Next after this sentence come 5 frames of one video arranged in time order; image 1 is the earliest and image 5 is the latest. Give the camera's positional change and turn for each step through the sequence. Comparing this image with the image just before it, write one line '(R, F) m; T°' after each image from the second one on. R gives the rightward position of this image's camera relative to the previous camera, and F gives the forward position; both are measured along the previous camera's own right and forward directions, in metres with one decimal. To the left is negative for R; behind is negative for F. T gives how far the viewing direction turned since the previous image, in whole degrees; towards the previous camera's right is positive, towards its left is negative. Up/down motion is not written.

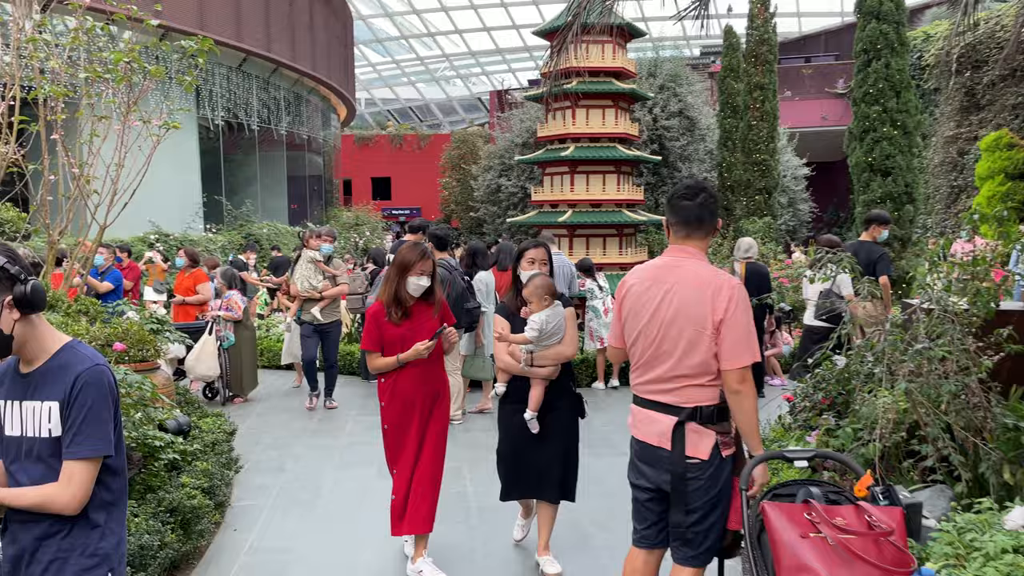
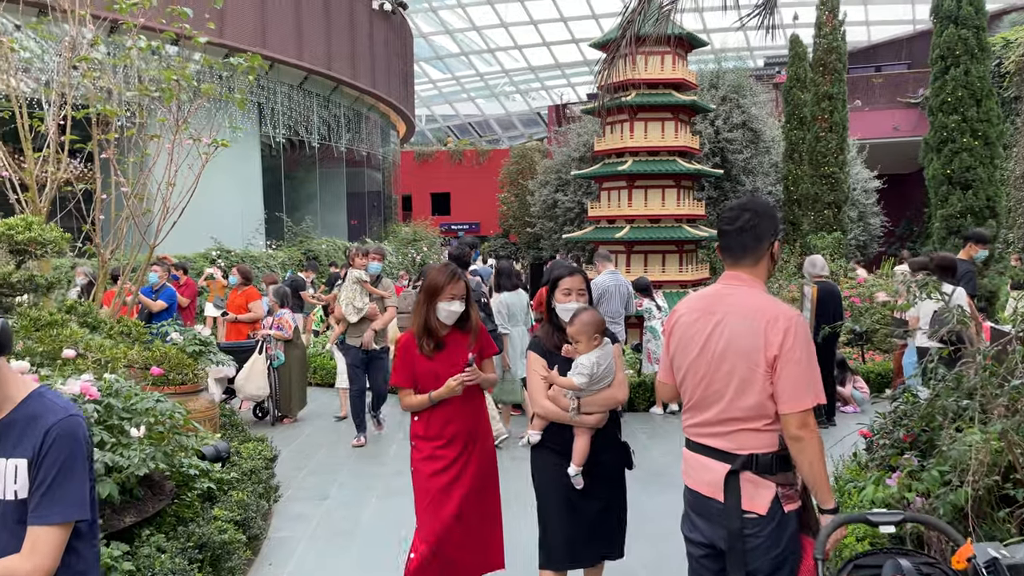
(+0.1, +0.3) m; -4°
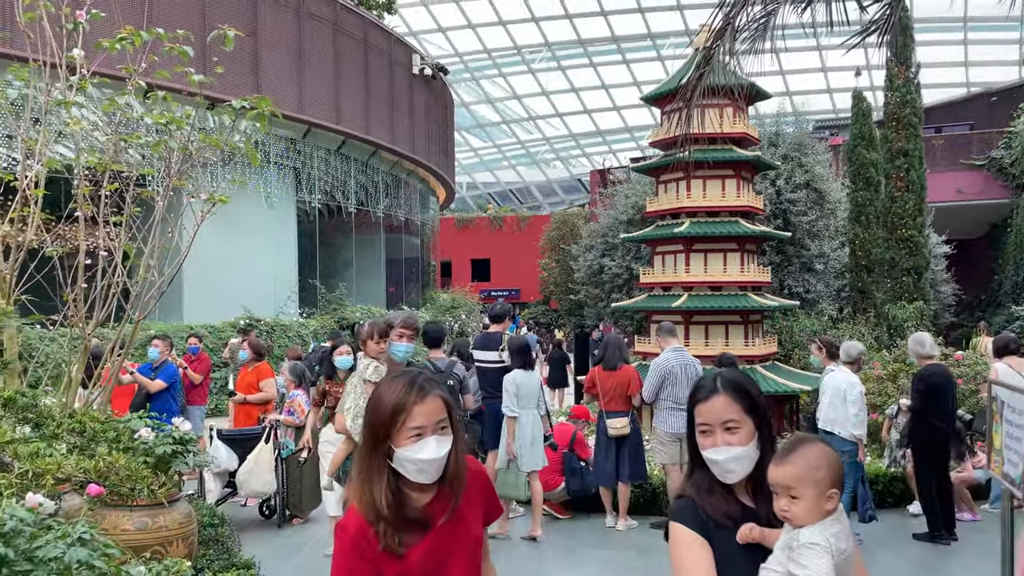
(-0.1, +1.4) m; -3°
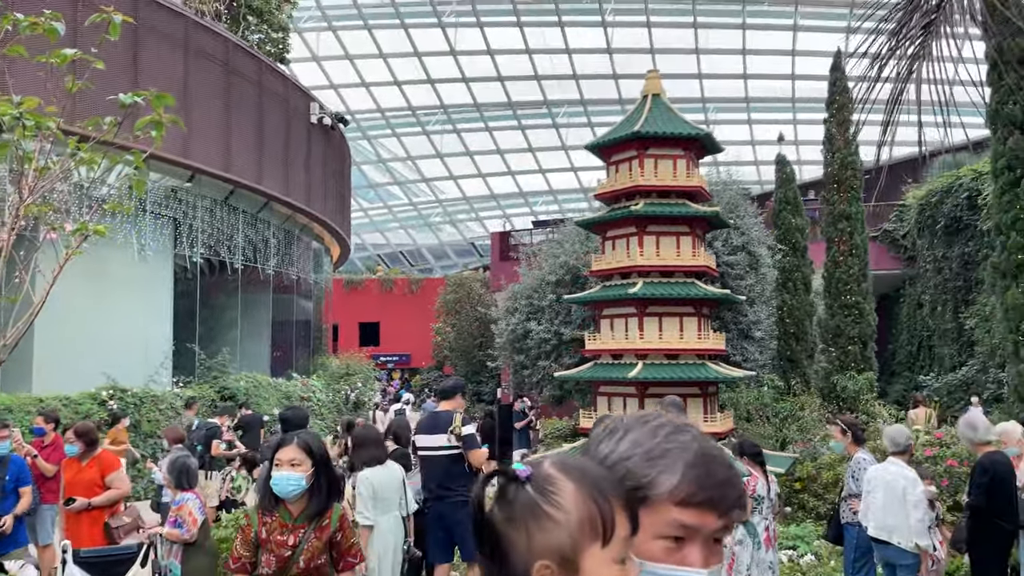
(-0.7, +1.8) m; +8°
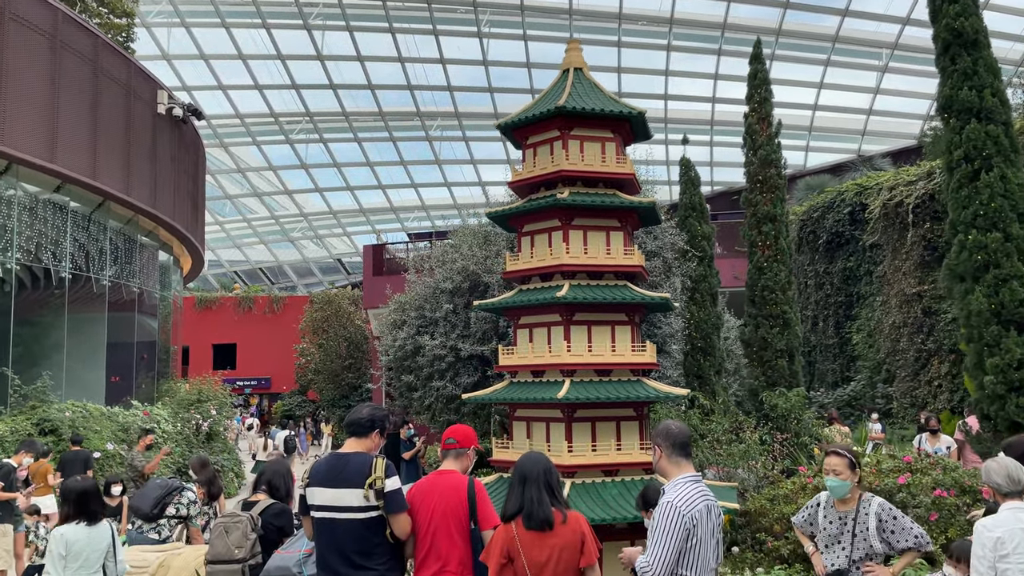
(-0.4, +2.1) m; +10°
